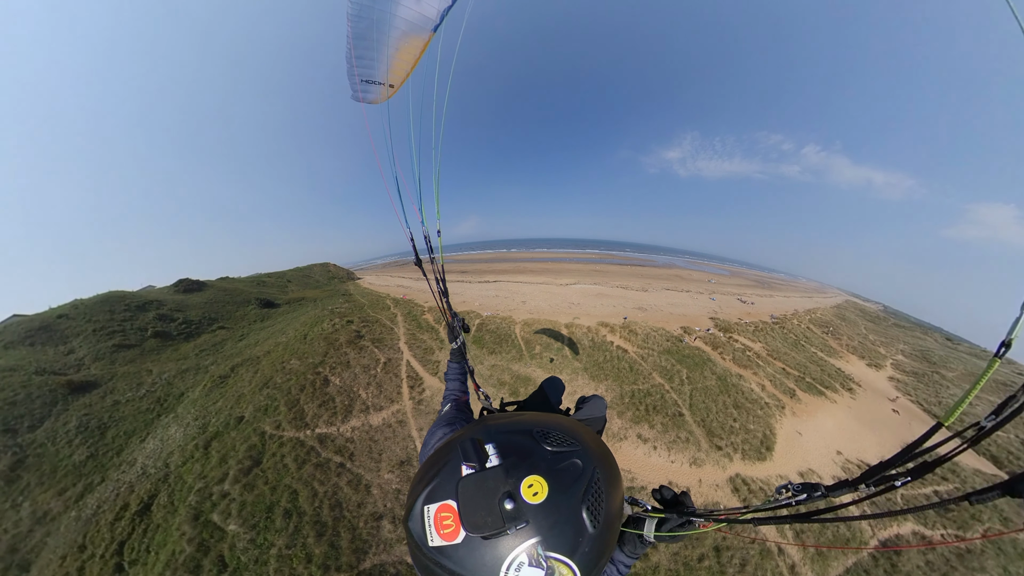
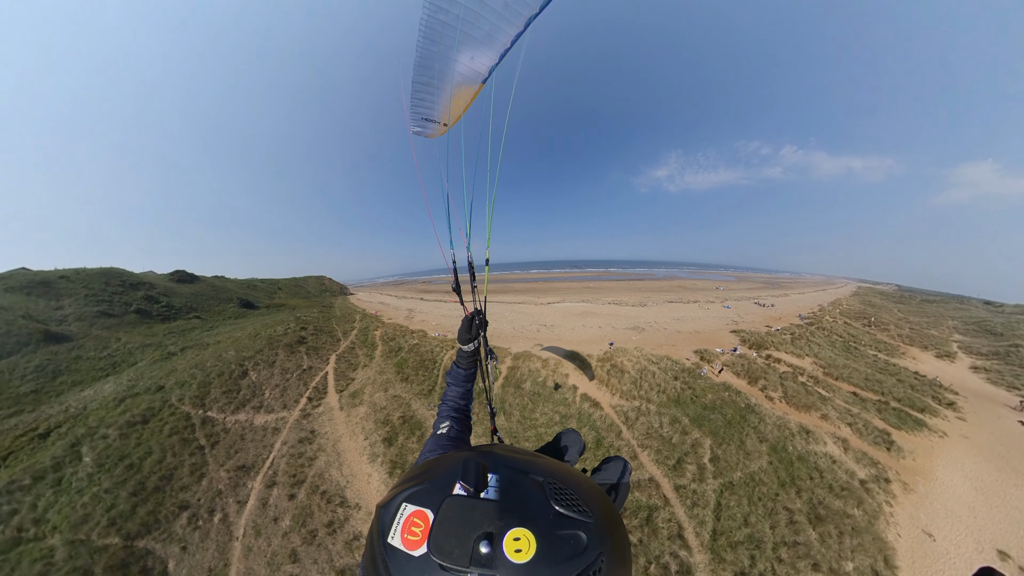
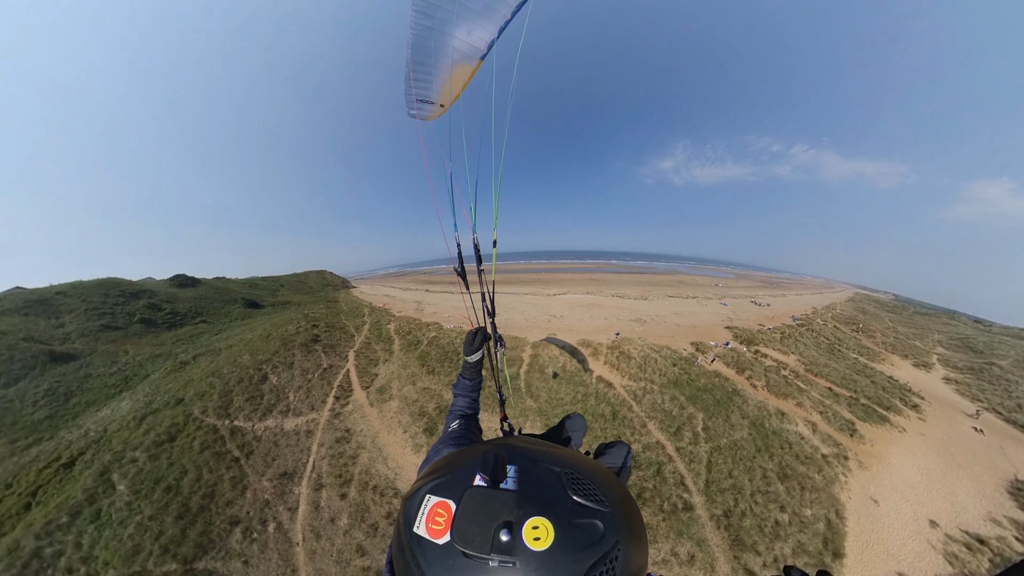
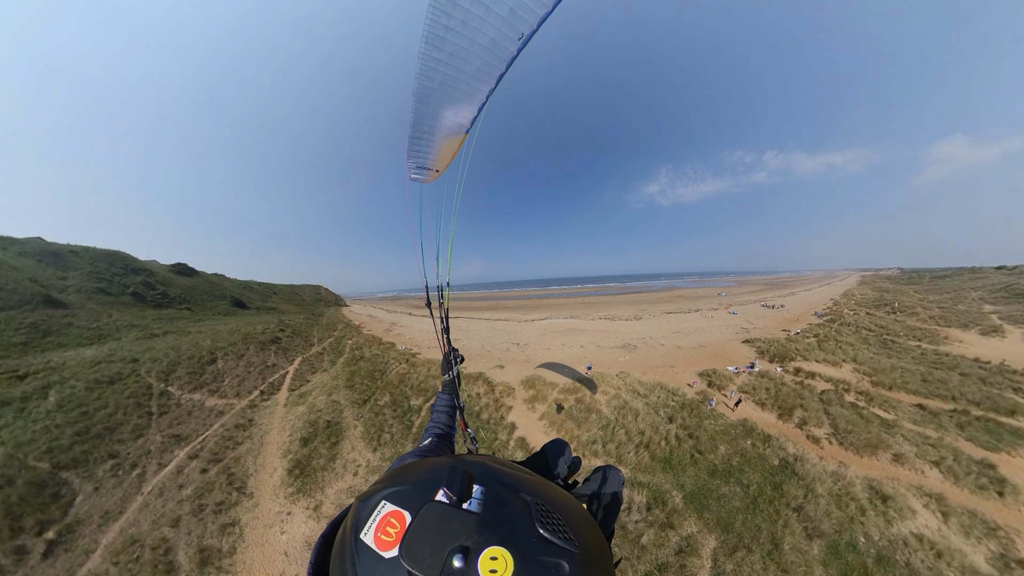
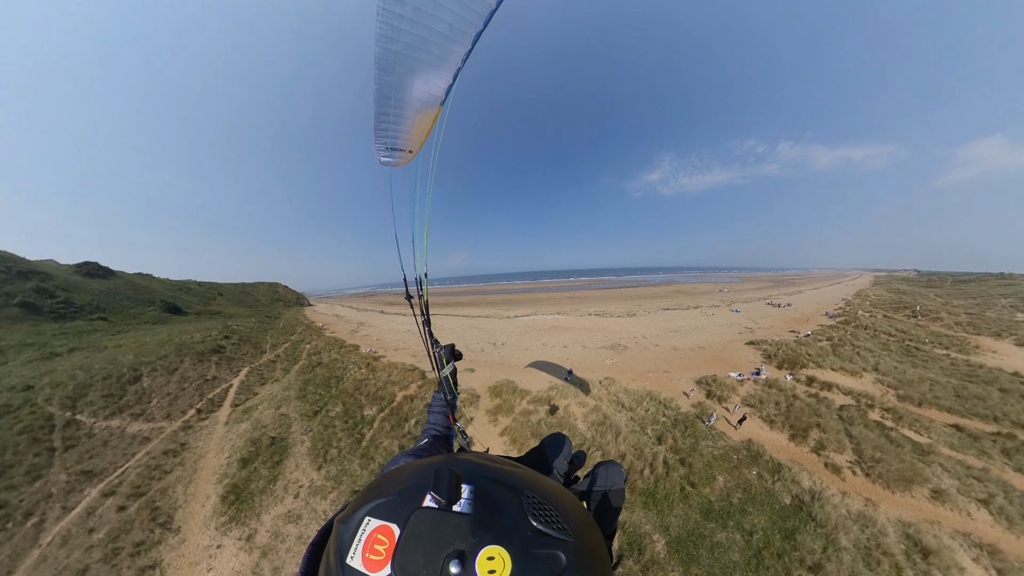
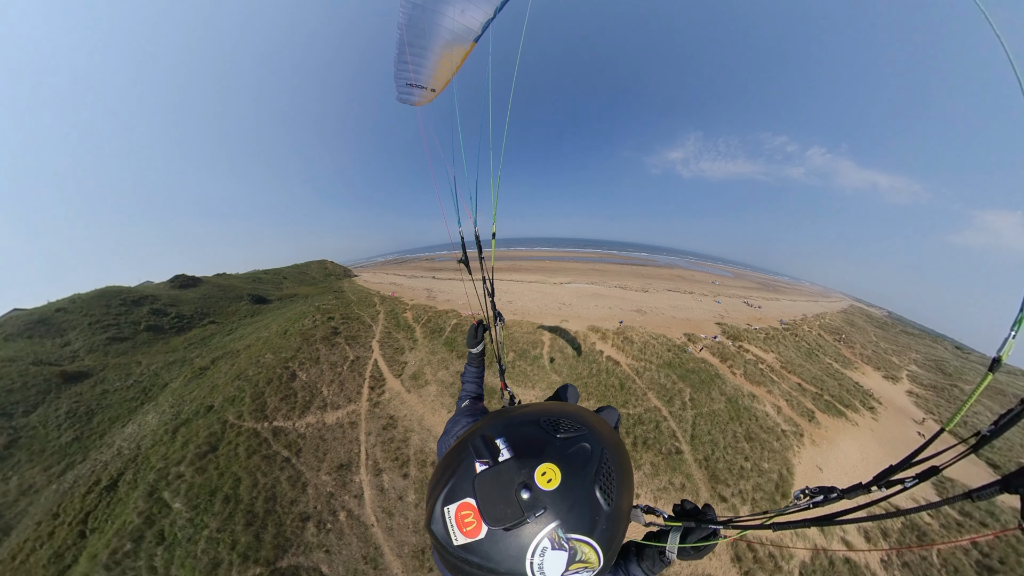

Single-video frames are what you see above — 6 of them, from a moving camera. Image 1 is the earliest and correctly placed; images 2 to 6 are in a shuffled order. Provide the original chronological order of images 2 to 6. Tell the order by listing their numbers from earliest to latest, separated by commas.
6, 3, 2, 4, 5
